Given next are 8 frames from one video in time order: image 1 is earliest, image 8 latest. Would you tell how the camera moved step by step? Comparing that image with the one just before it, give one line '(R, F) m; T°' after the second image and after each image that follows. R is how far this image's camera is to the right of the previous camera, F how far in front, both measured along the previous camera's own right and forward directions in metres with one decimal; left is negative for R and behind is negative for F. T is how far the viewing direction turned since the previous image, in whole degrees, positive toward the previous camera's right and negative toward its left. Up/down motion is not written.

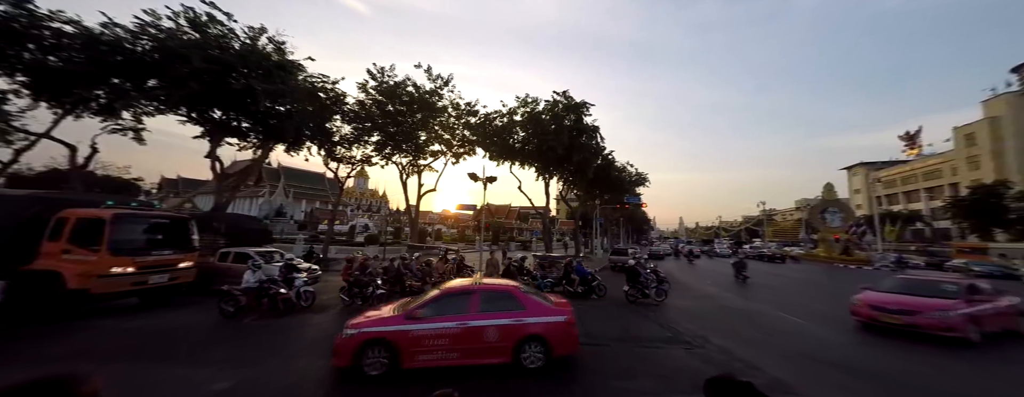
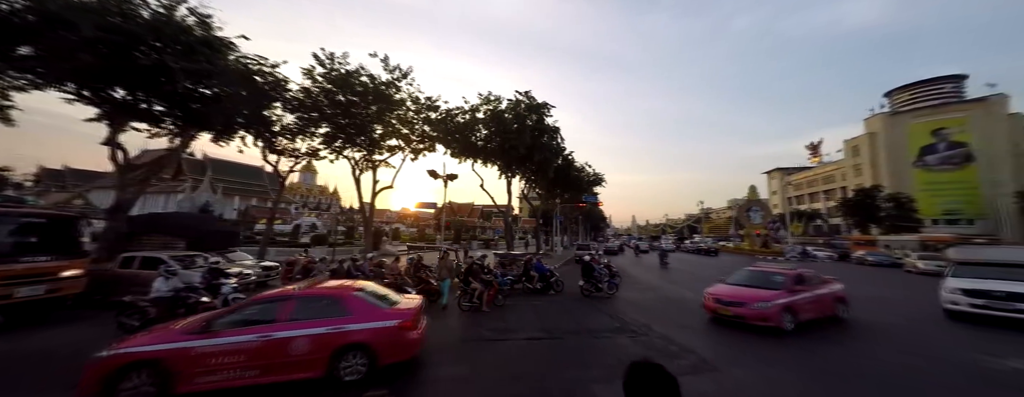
(+0.3, 0.0) m; +7°
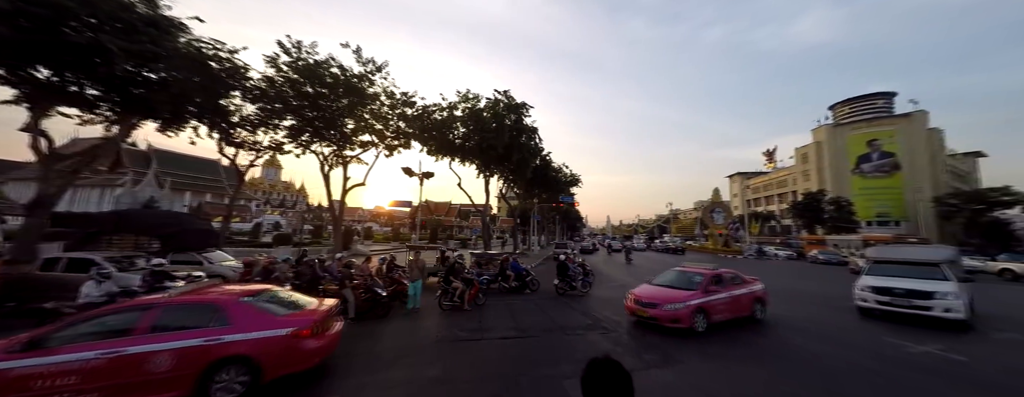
(+0.2, 0.0) m; +4°
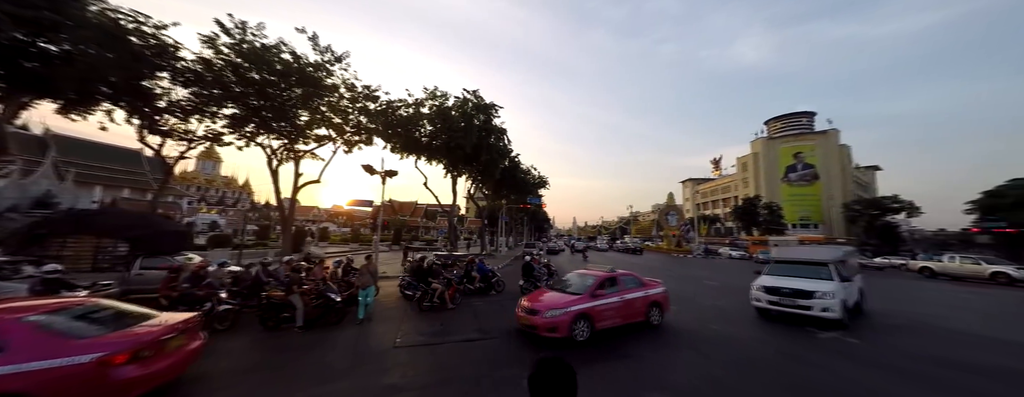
(+0.2, 0.0) m; +6°
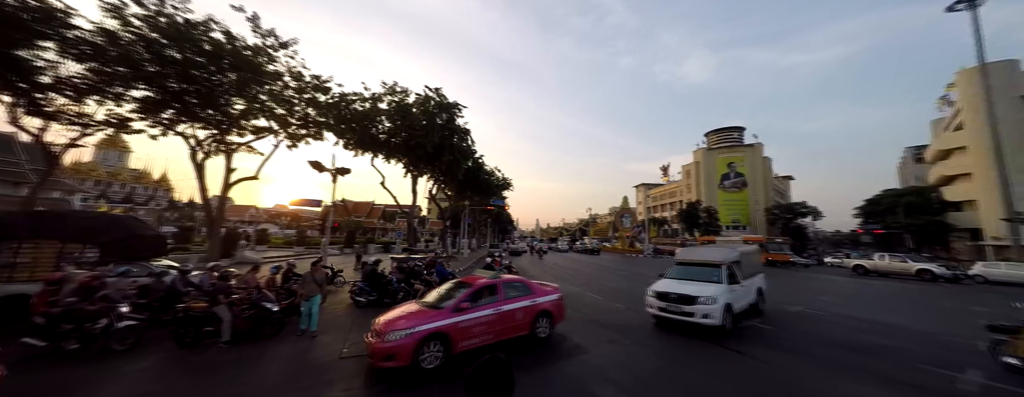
(+0.3, 0.0) m; +7°
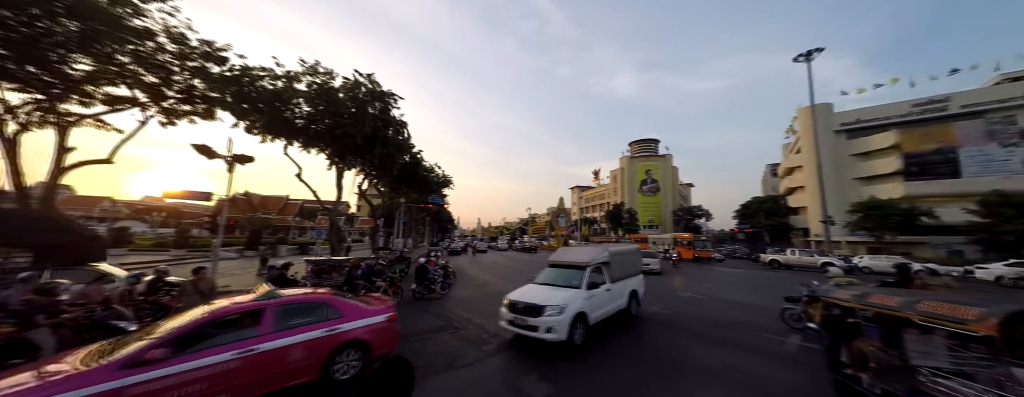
(+0.4, 0.0) m; +12°
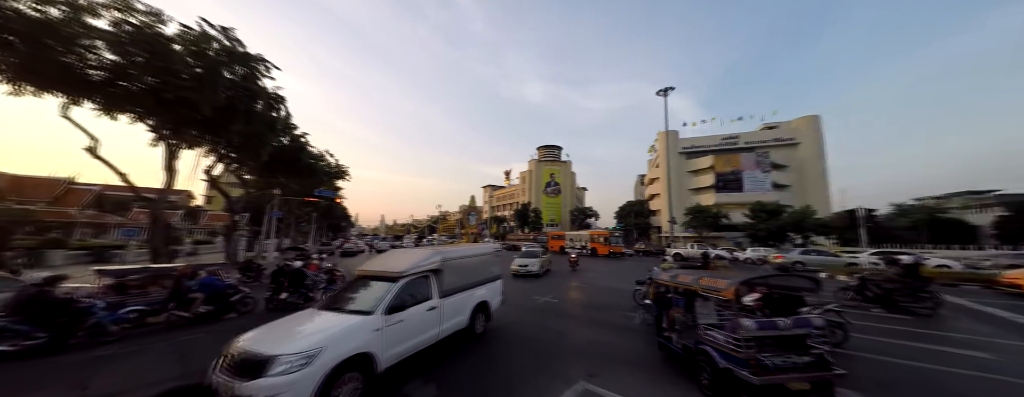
(+0.7, -0.1) m; +18°
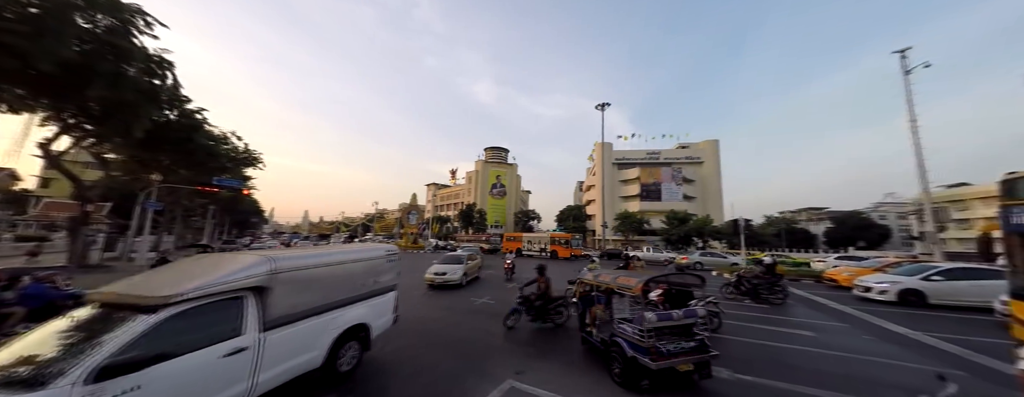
(+0.3, 0.0) m; +11°
